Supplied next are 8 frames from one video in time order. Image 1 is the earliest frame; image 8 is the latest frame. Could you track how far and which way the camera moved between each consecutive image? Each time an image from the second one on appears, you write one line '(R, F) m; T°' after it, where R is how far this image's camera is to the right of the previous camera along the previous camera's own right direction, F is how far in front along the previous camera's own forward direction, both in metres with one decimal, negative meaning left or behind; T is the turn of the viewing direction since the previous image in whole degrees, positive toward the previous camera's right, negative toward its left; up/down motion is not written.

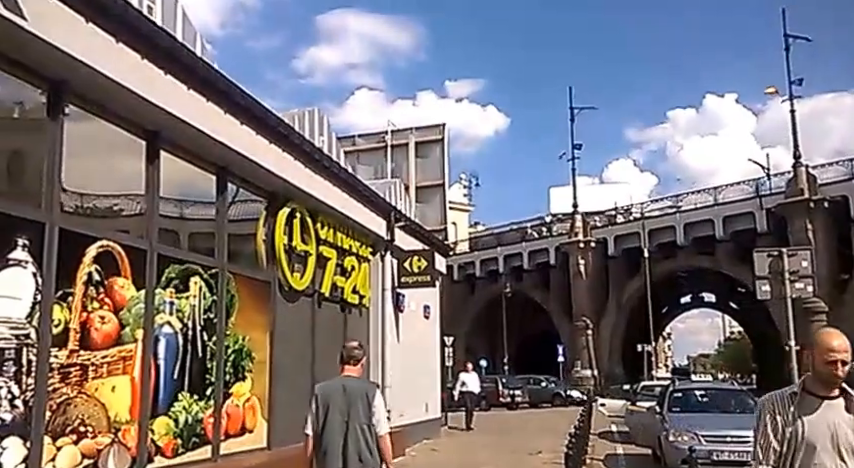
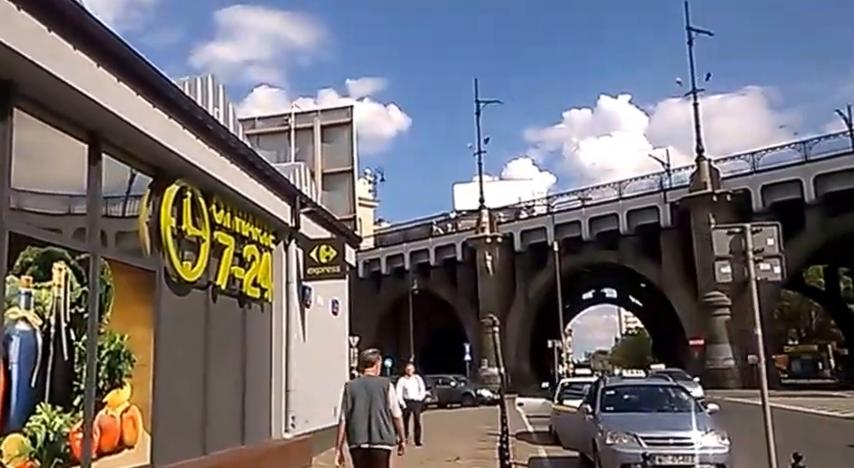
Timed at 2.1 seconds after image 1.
(-0.1, +1.4) m; +7°
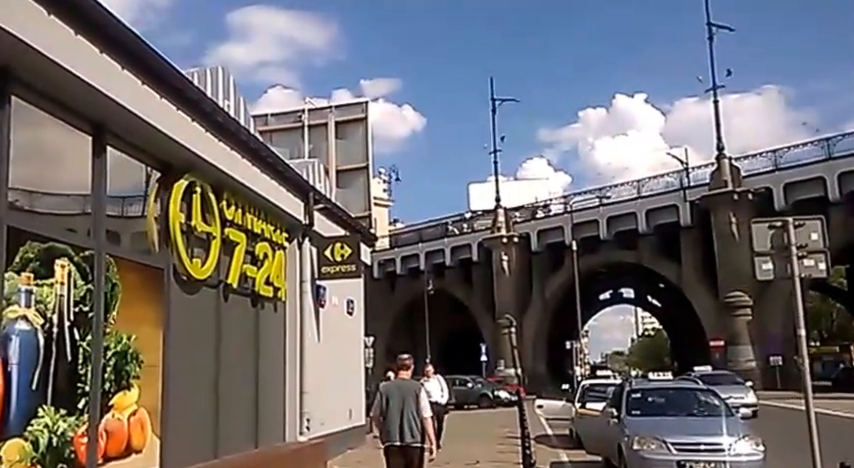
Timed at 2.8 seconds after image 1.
(-0.1, +0.4) m; -1°
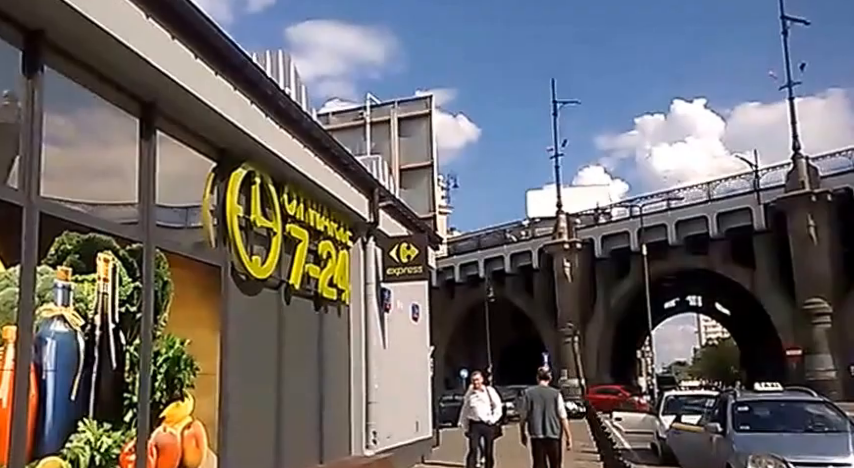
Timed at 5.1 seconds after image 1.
(-0.3, +1.1) m; -4°
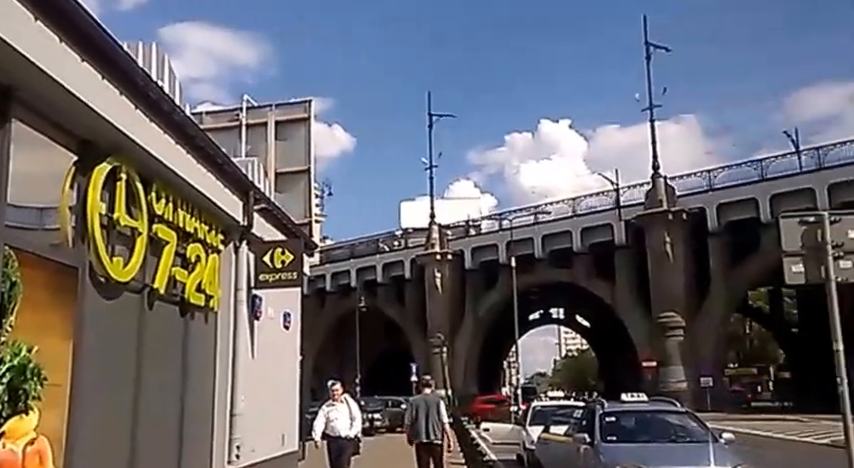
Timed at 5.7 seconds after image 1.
(-0.1, +0.3) m; +9°
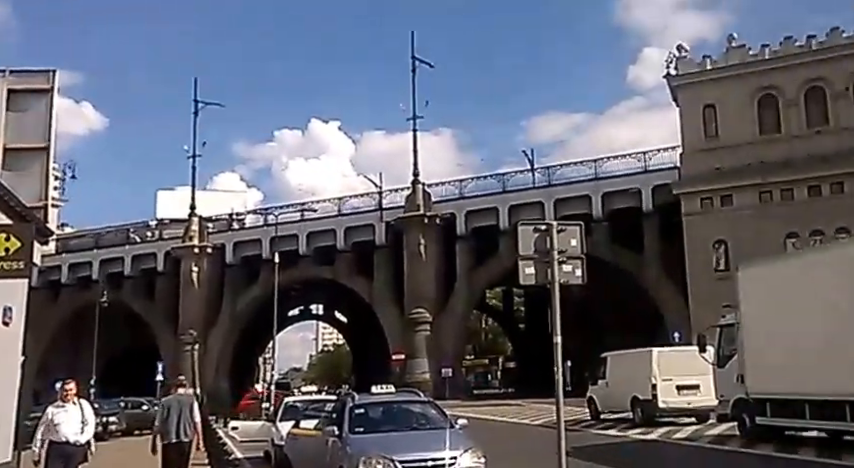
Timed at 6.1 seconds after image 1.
(0.0, -0.5) m; +16°
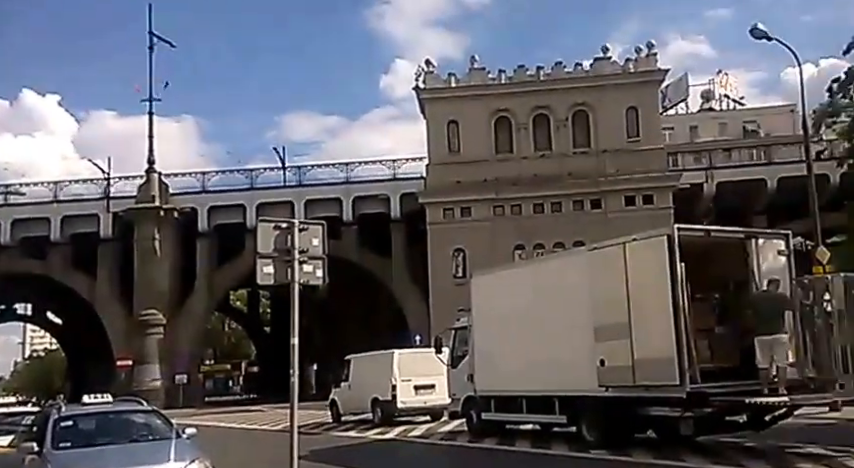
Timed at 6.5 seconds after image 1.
(0.0, 0.0) m; +16°
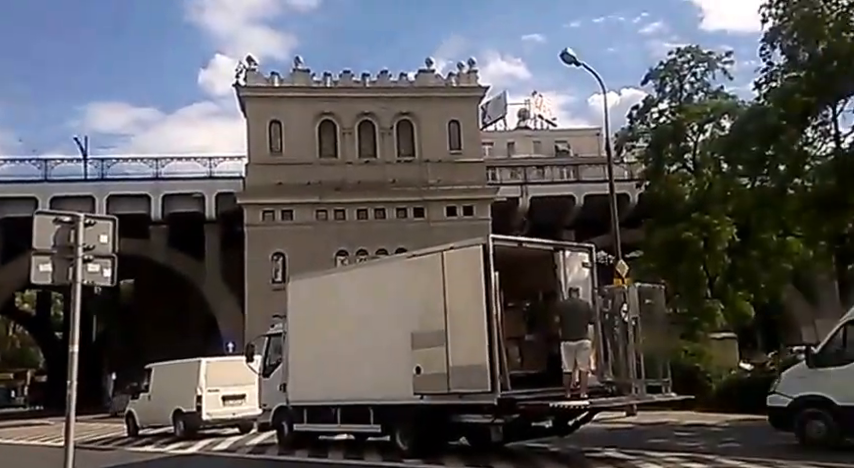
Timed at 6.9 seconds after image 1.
(0.0, +0.1) m; +12°
